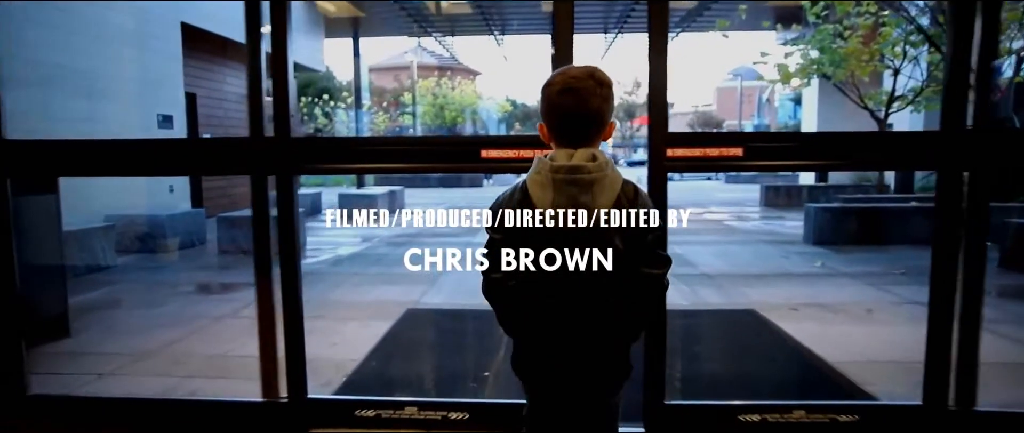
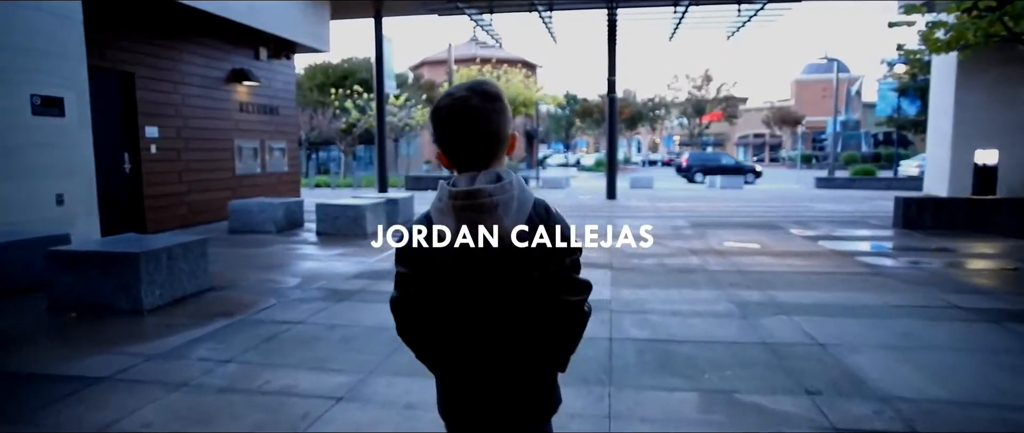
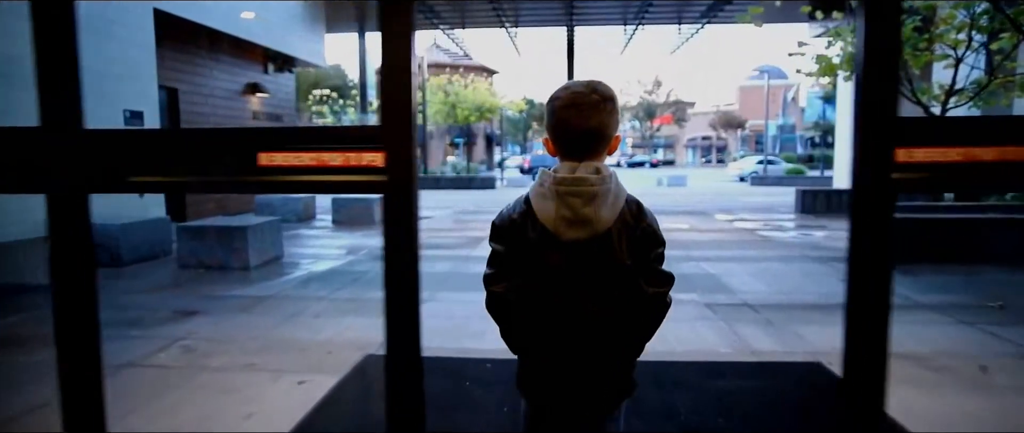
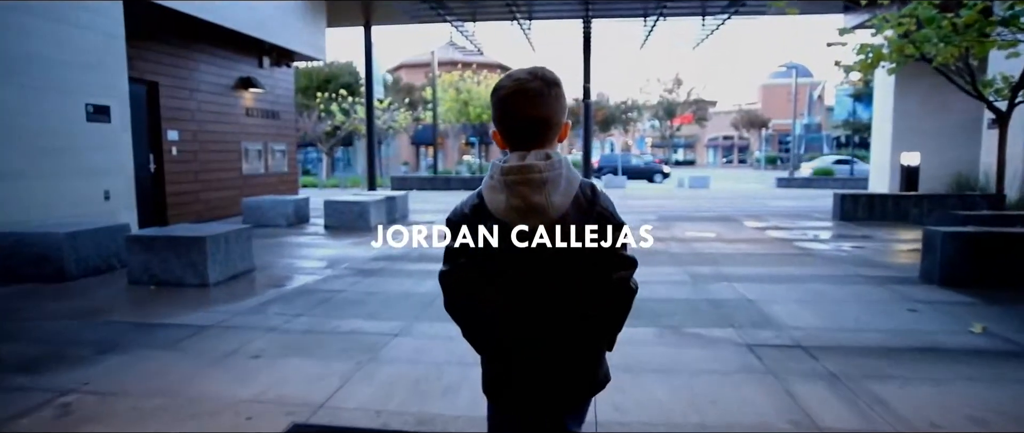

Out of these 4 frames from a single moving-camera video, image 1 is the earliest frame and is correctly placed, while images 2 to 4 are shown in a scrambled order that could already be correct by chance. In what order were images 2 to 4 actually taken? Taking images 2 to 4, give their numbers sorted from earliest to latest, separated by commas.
3, 4, 2
